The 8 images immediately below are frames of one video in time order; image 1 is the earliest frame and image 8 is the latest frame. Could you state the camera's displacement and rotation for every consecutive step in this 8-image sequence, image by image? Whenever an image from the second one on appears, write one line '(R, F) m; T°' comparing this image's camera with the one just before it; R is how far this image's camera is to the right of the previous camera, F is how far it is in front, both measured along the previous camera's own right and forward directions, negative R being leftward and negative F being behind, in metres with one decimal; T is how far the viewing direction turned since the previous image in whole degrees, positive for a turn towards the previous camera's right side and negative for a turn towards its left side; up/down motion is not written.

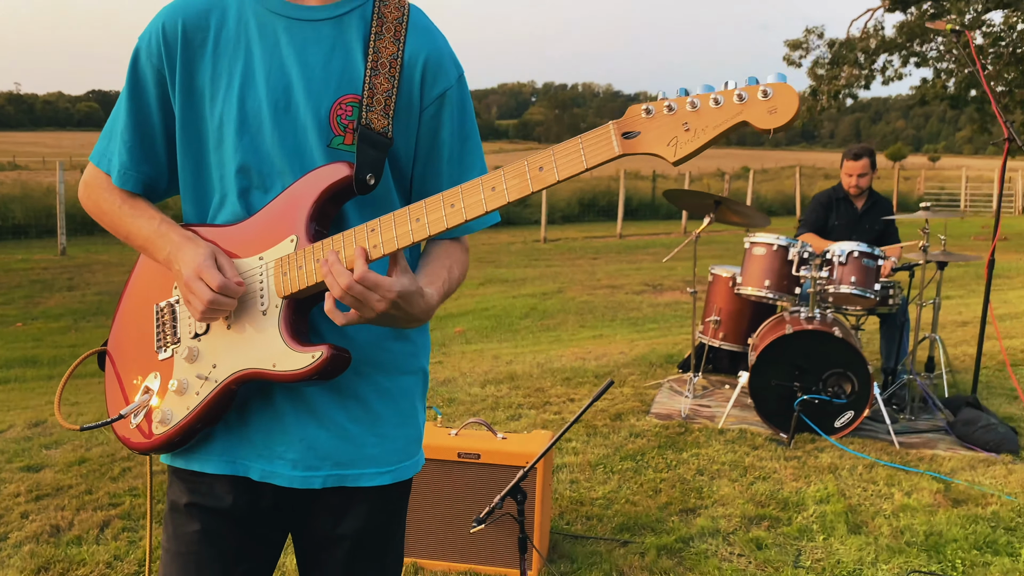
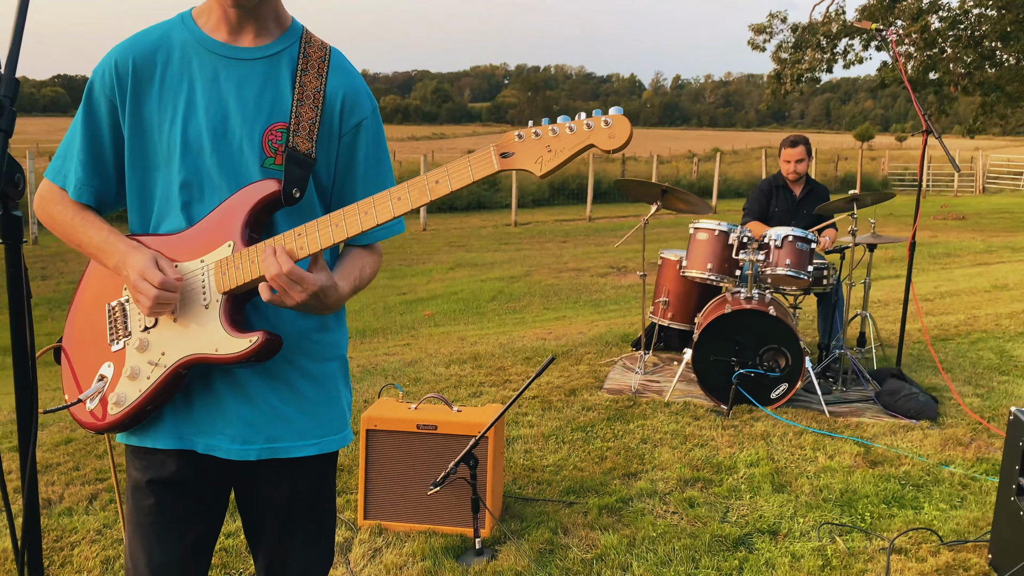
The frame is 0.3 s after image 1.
(+0.1, -0.3) m; +2°
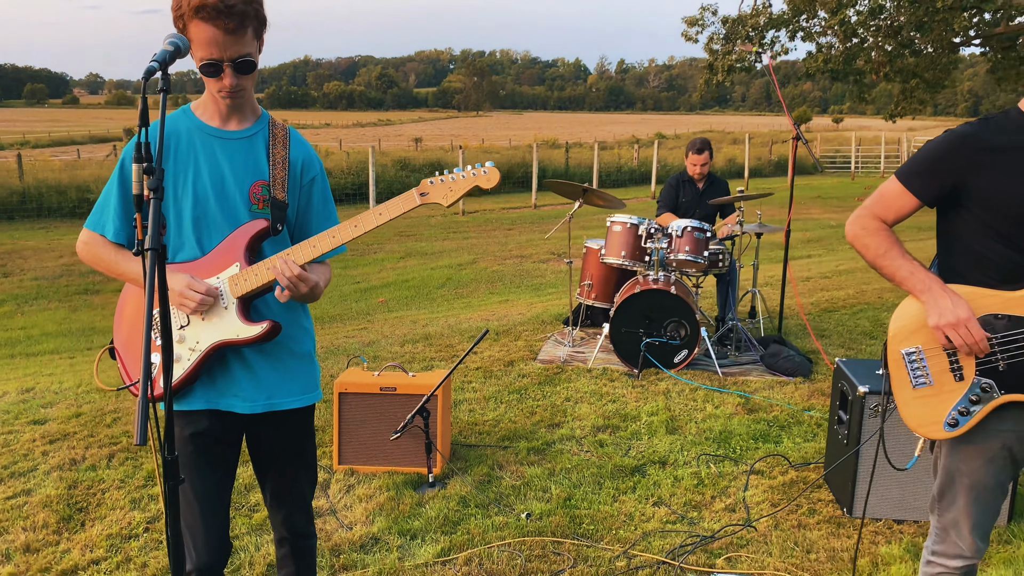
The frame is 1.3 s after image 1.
(+0.1, -0.8) m; +4°
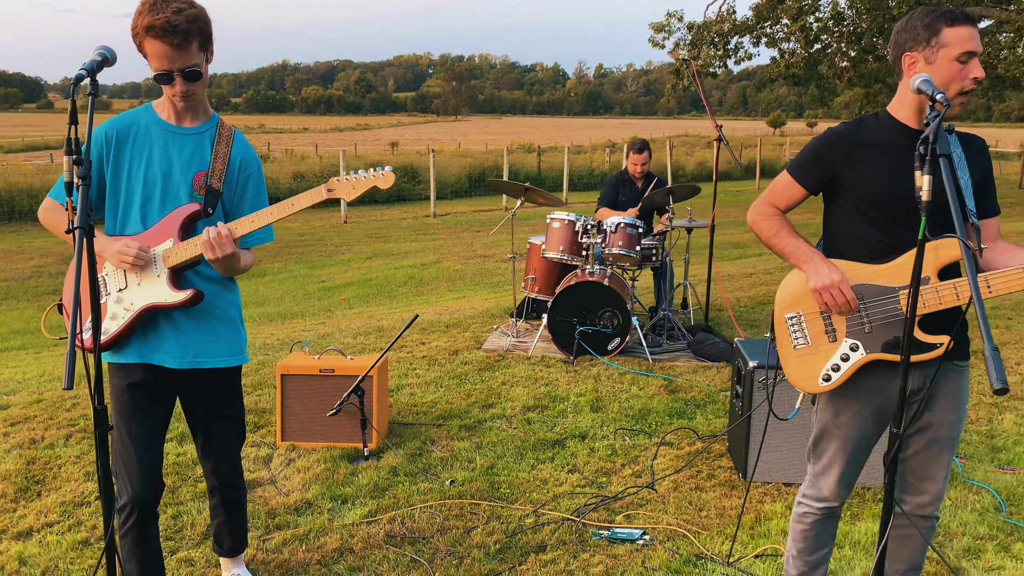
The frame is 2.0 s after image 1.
(+0.3, -0.4) m; +2°
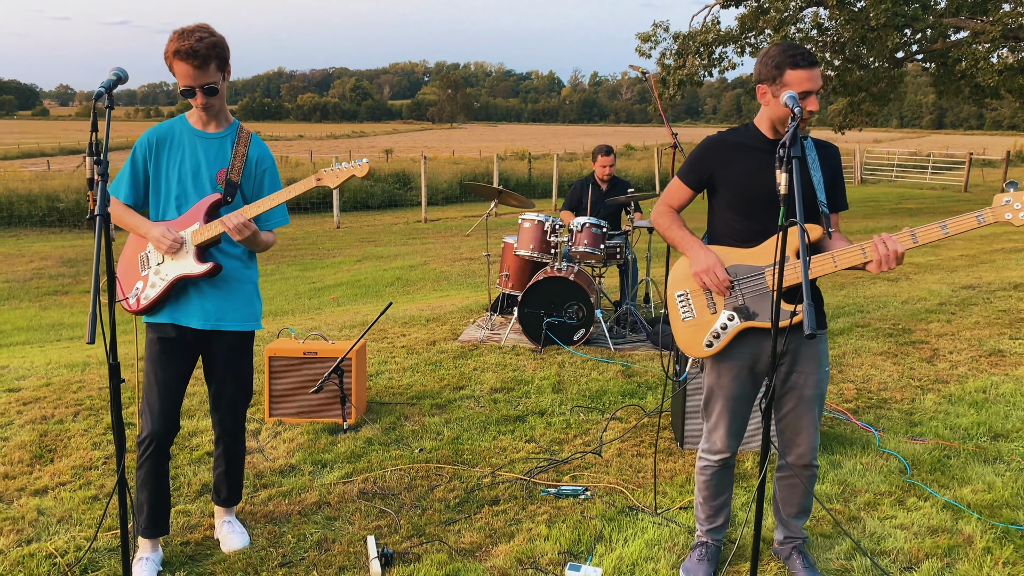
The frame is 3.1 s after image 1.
(+0.2, -0.5) m; 0°
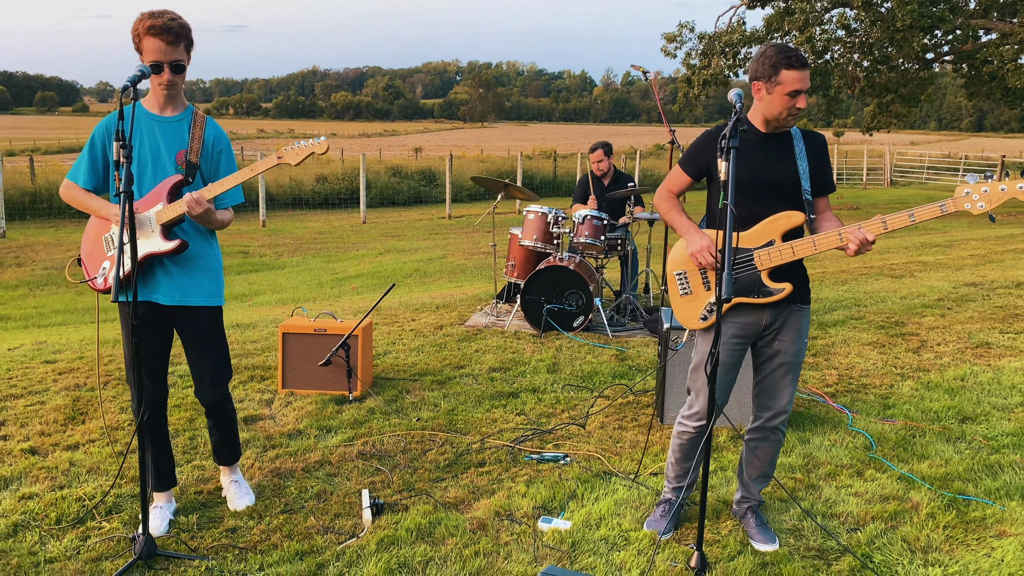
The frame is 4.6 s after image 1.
(+0.2, -0.3) m; -2°
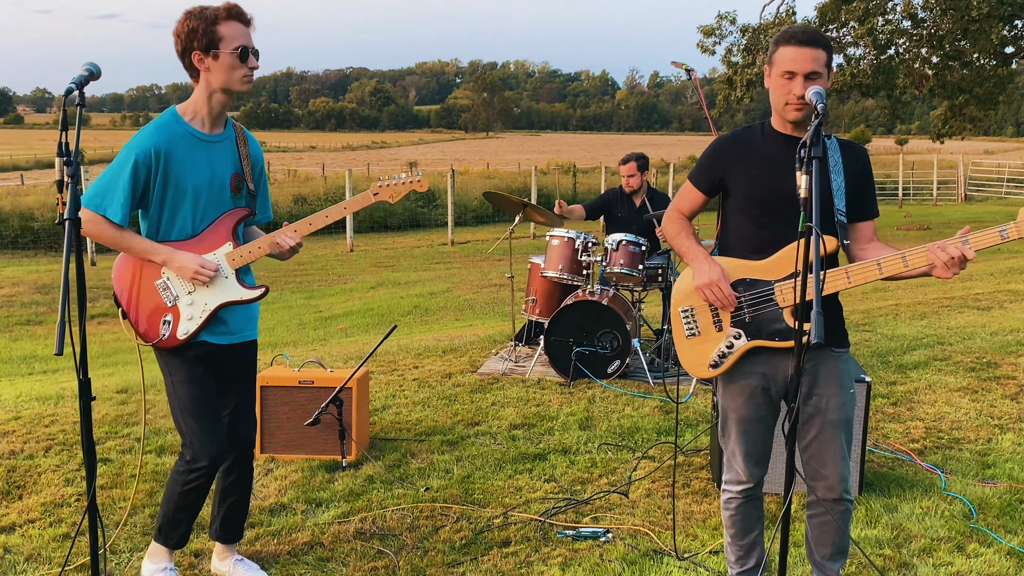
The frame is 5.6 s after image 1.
(0.0, +0.6) m; -2°
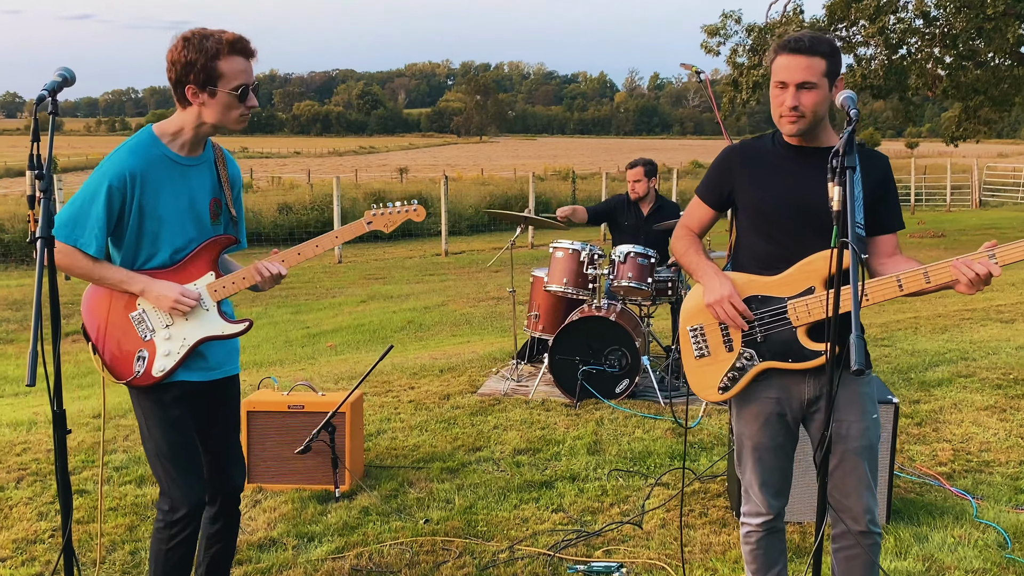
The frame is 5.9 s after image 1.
(0.0, +0.2) m; 0°
